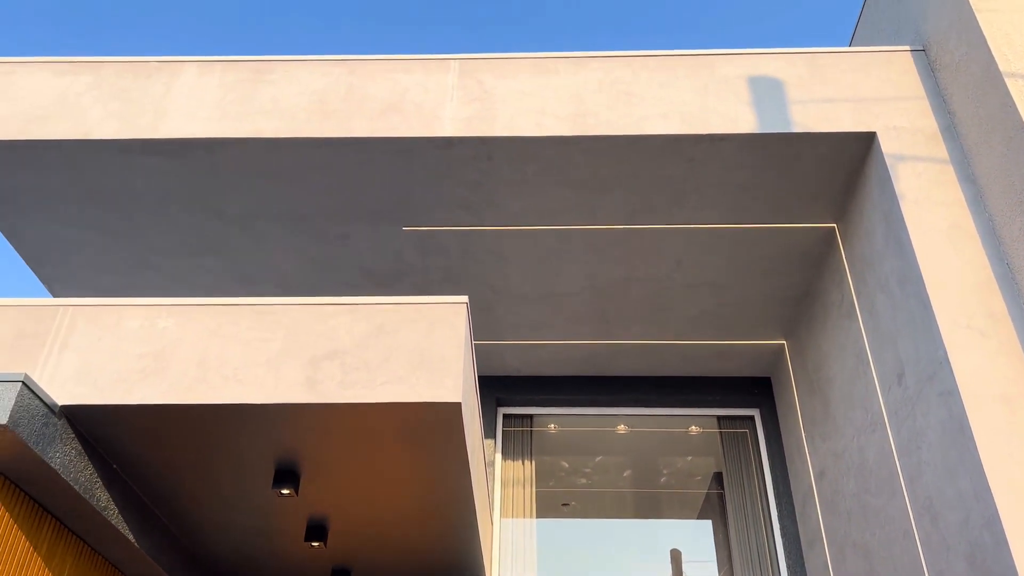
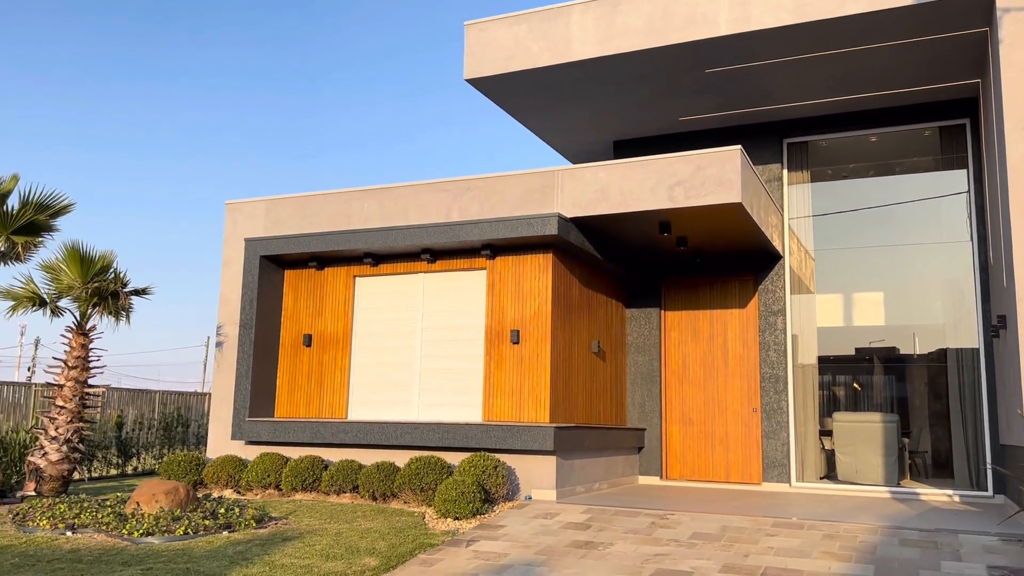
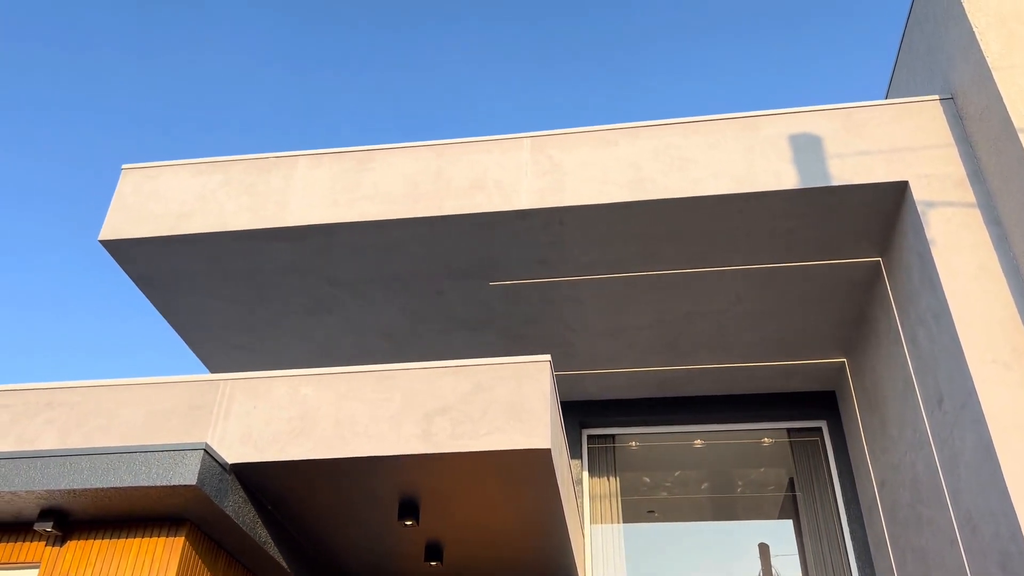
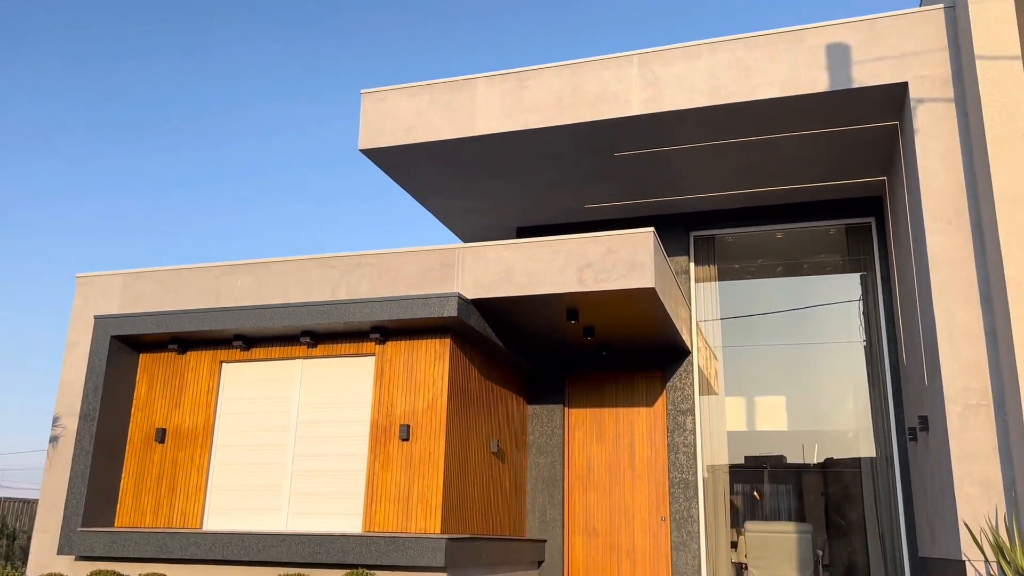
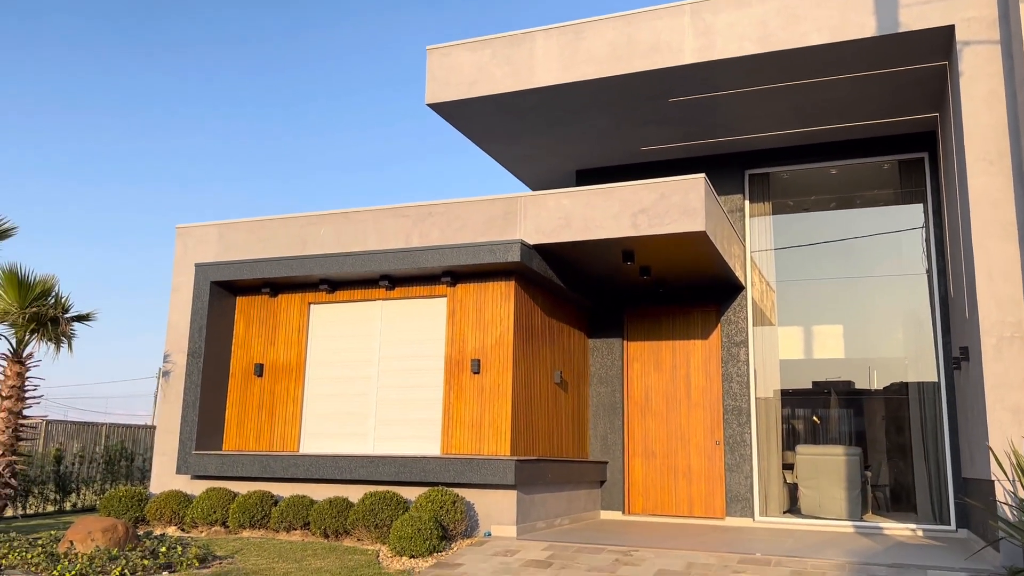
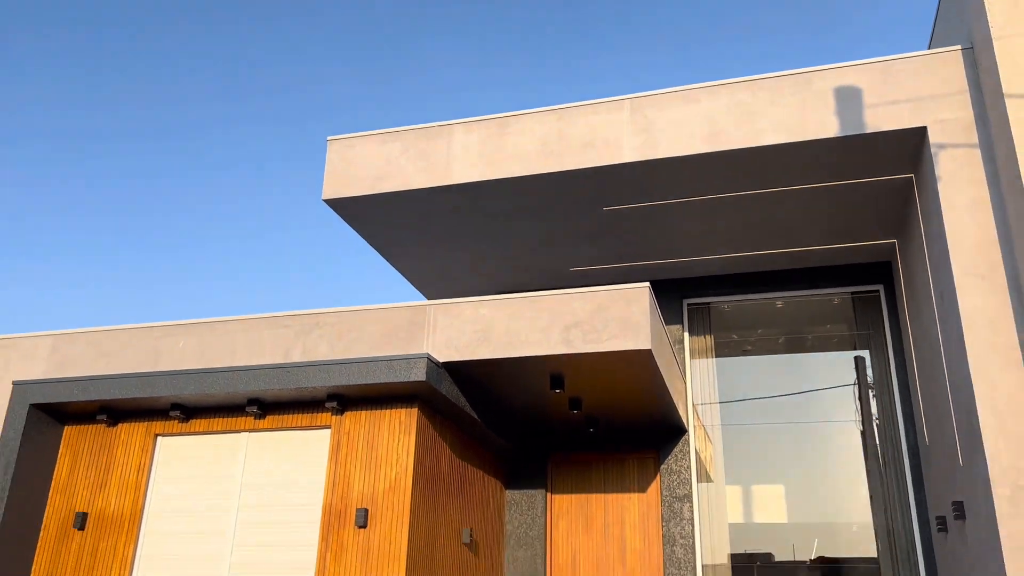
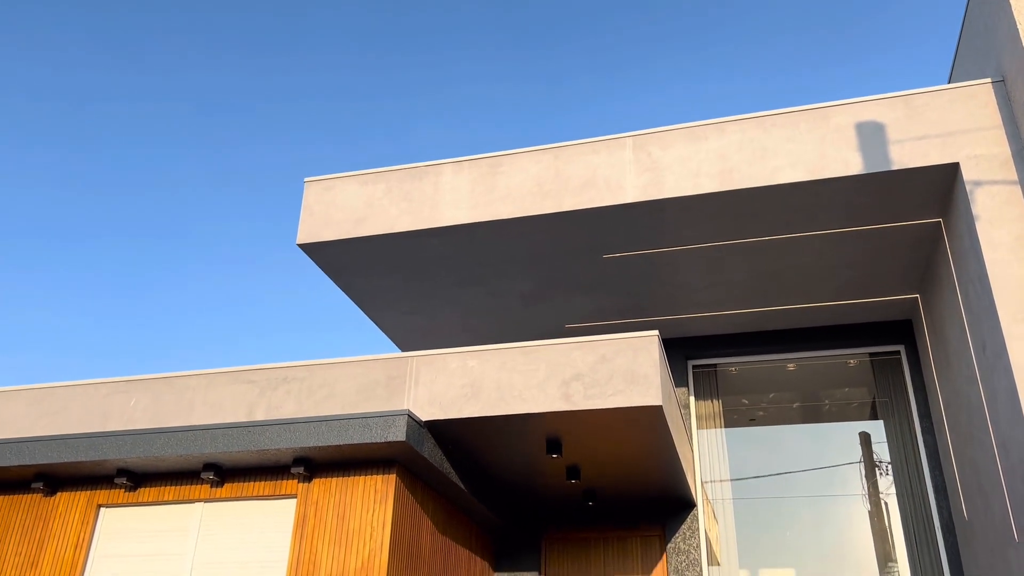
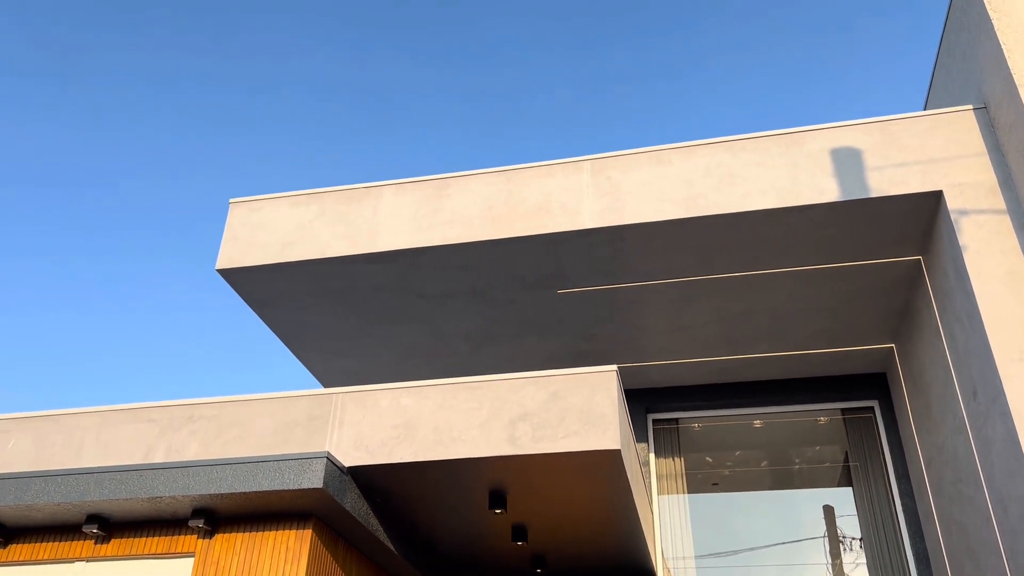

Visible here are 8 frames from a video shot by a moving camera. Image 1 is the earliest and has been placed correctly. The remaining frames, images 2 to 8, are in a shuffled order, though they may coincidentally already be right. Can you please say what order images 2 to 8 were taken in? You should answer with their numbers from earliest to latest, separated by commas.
3, 8, 7, 6, 4, 5, 2
